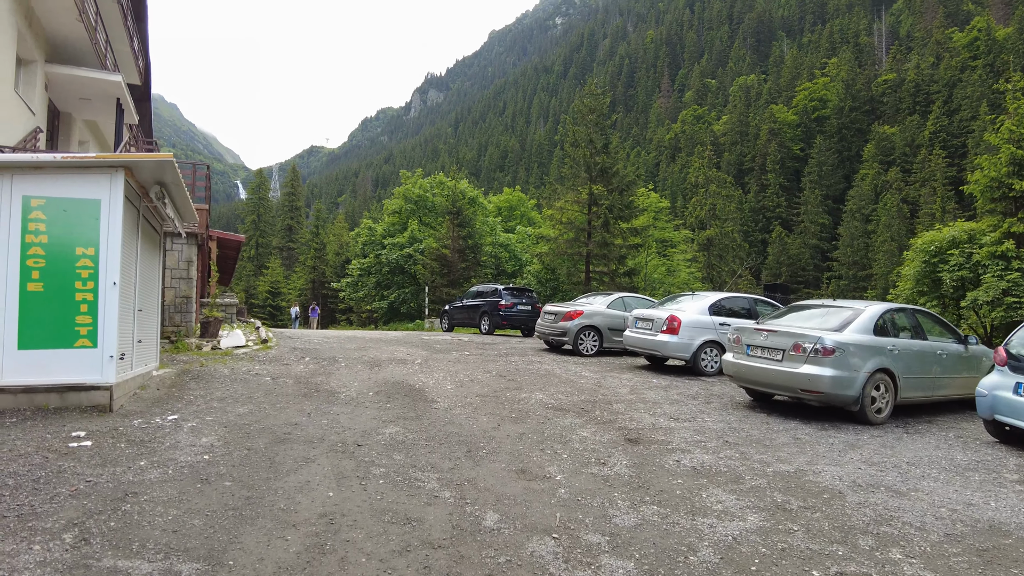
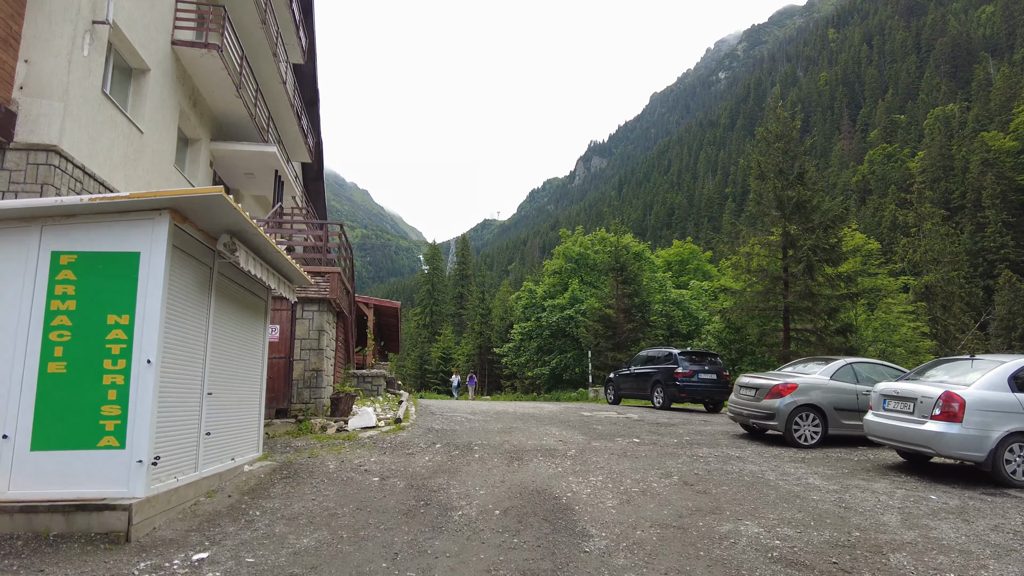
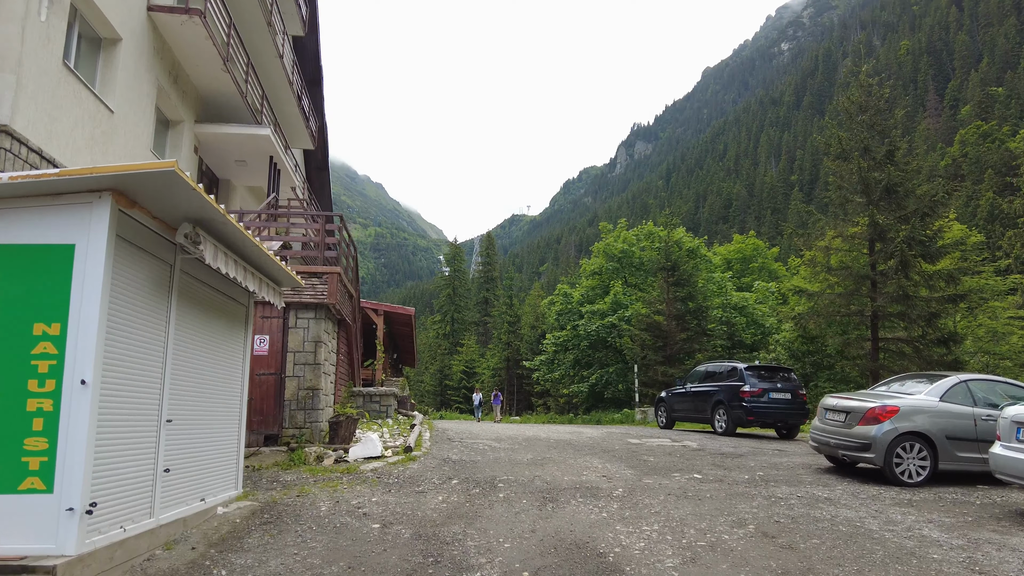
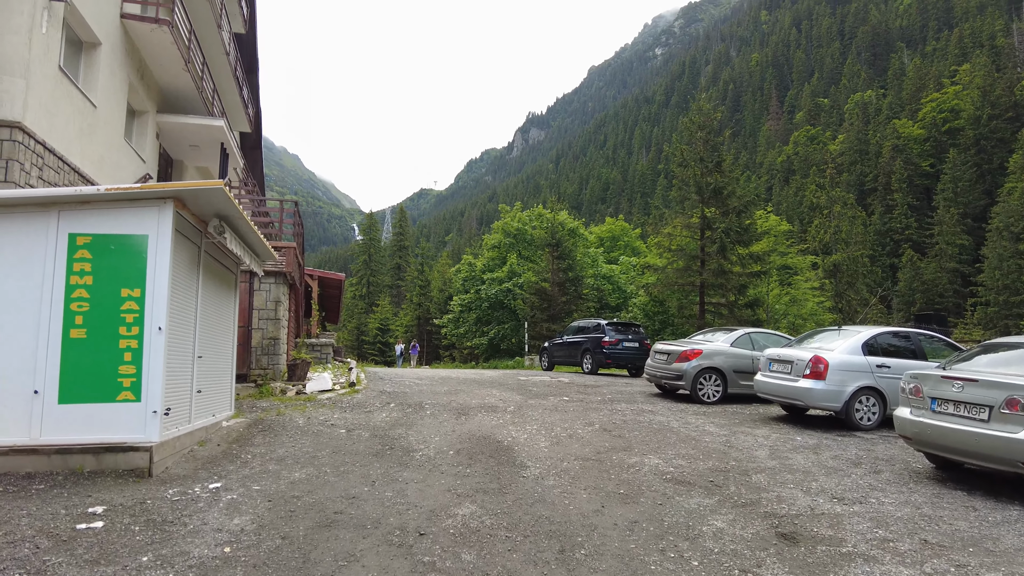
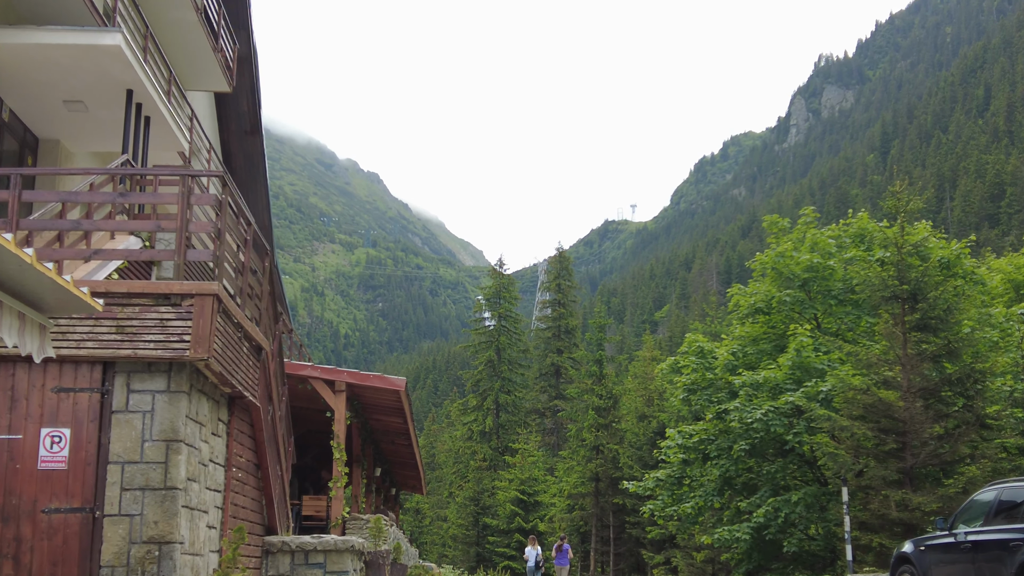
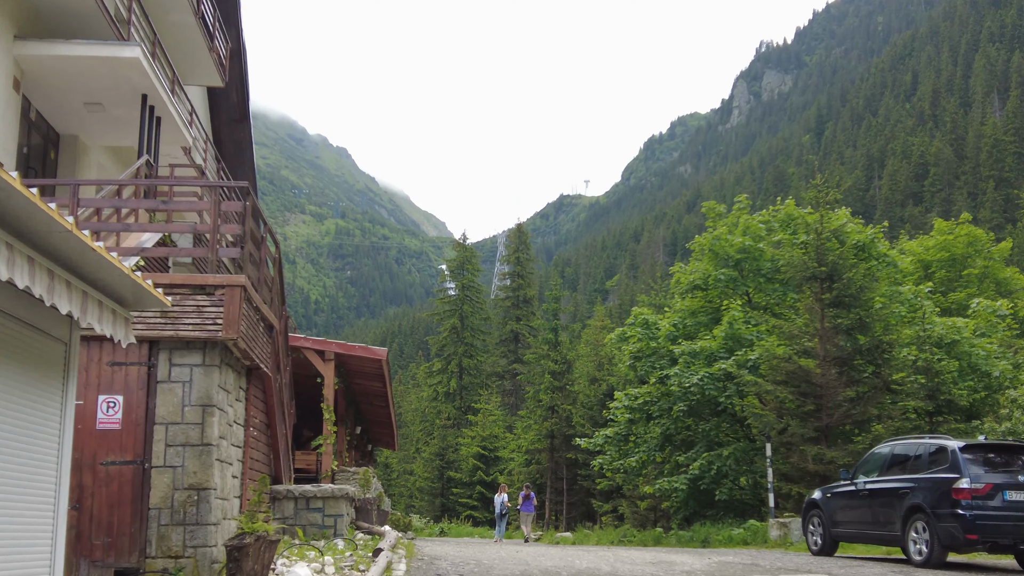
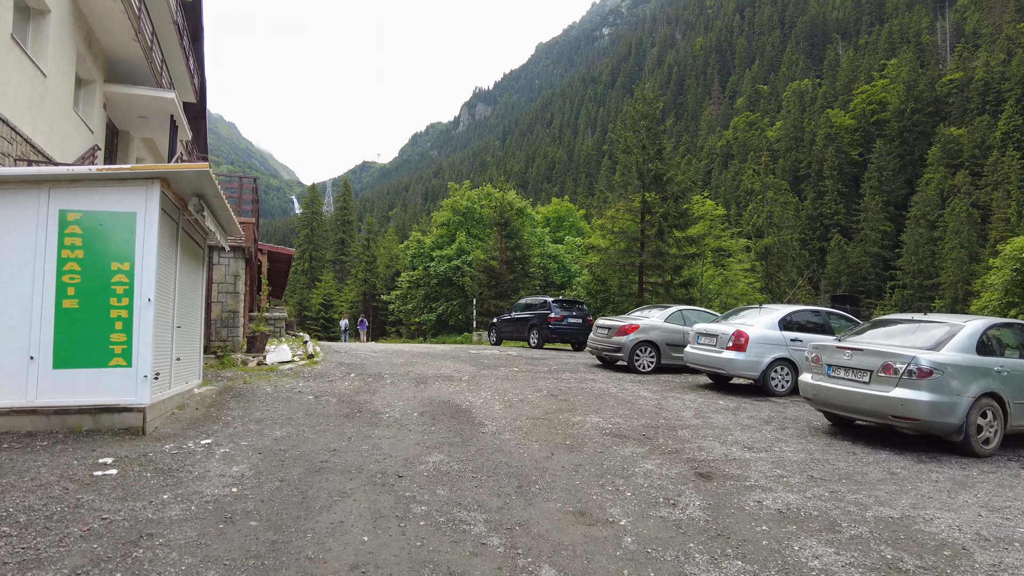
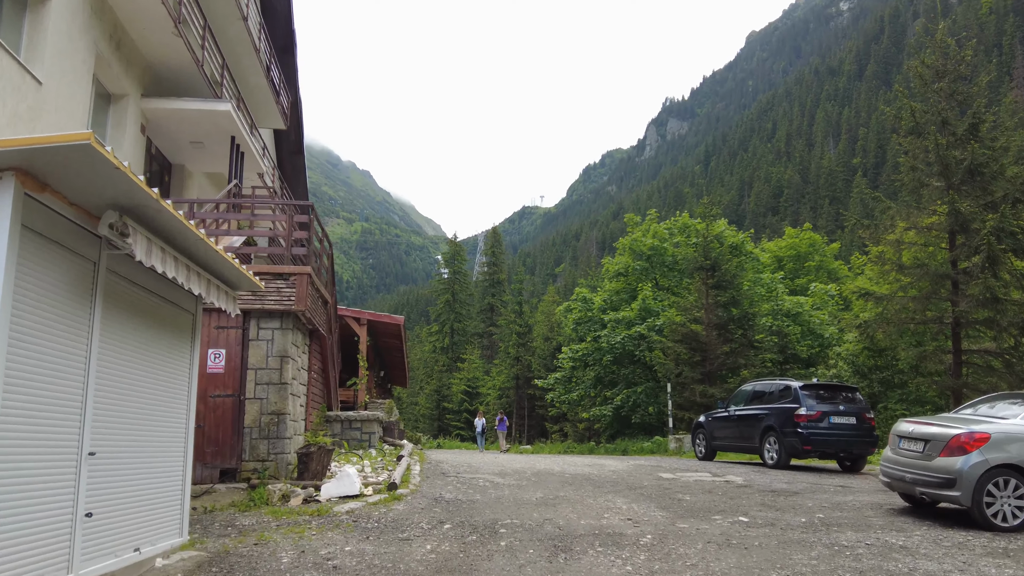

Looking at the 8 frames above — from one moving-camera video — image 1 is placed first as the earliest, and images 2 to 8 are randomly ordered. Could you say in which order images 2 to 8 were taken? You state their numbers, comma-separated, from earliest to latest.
7, 4, 2, 3, 8, 6, 5
